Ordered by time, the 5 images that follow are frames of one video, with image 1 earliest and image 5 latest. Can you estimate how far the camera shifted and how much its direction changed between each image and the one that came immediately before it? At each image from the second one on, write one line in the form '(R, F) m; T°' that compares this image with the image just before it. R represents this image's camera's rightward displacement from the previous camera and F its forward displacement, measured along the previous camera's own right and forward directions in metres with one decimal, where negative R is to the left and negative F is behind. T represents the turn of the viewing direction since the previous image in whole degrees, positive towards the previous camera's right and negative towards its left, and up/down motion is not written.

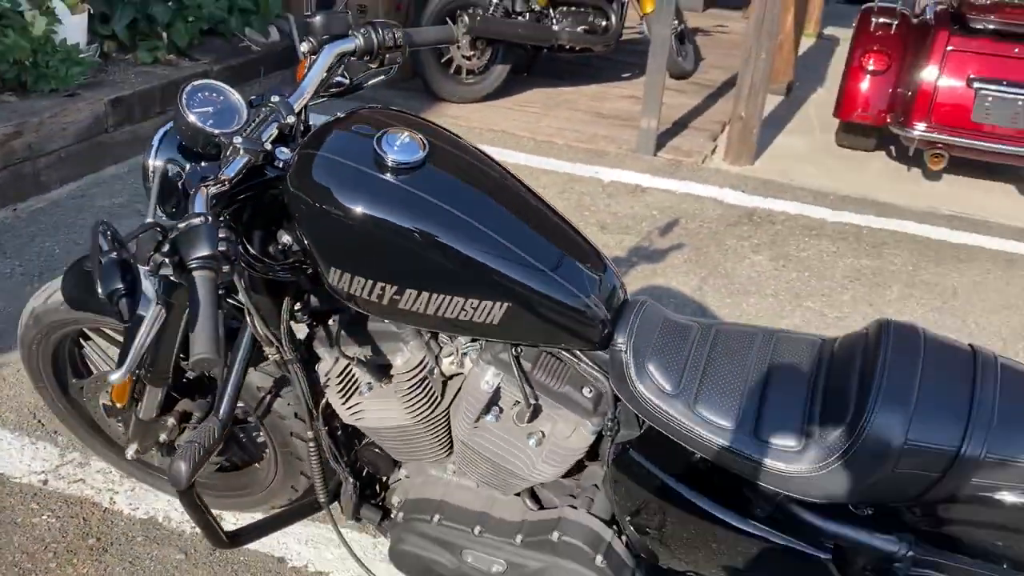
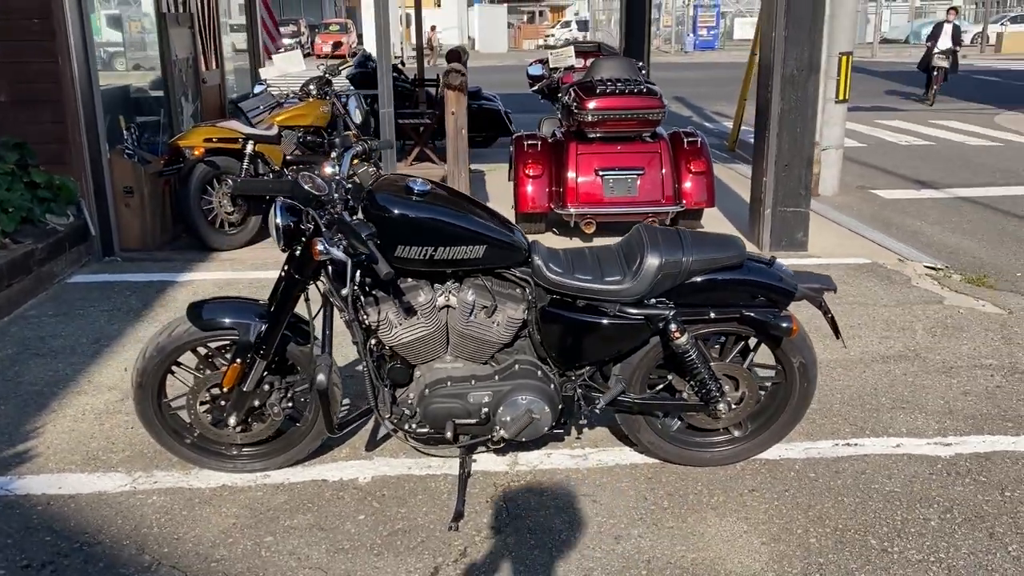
(-1.2, -1.5) m; +22°
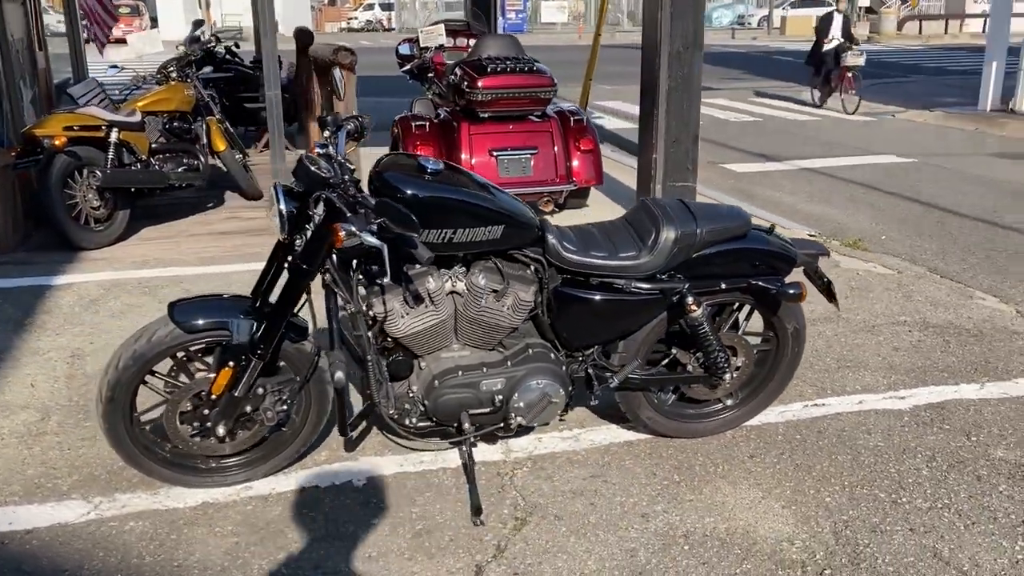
(-0.7, +0.2) m; +11°
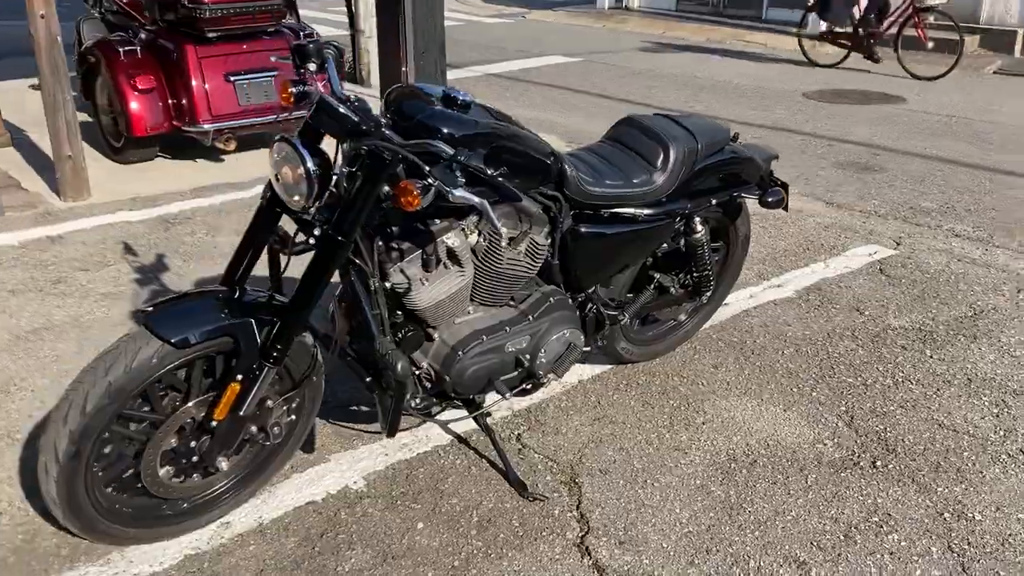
(-1.2, +0.7) m; +24°
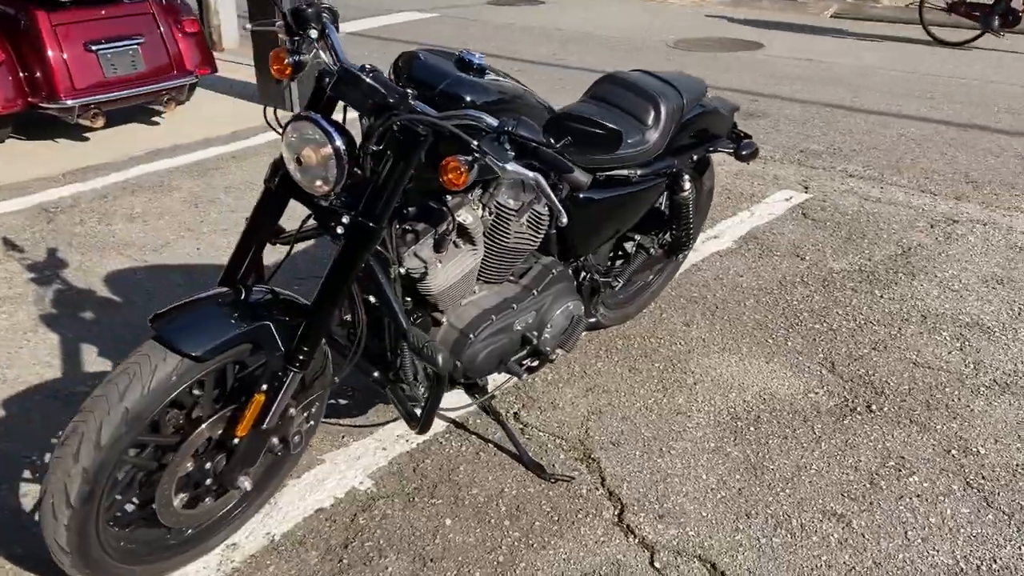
(-0.5, +0.2) m; +10°
